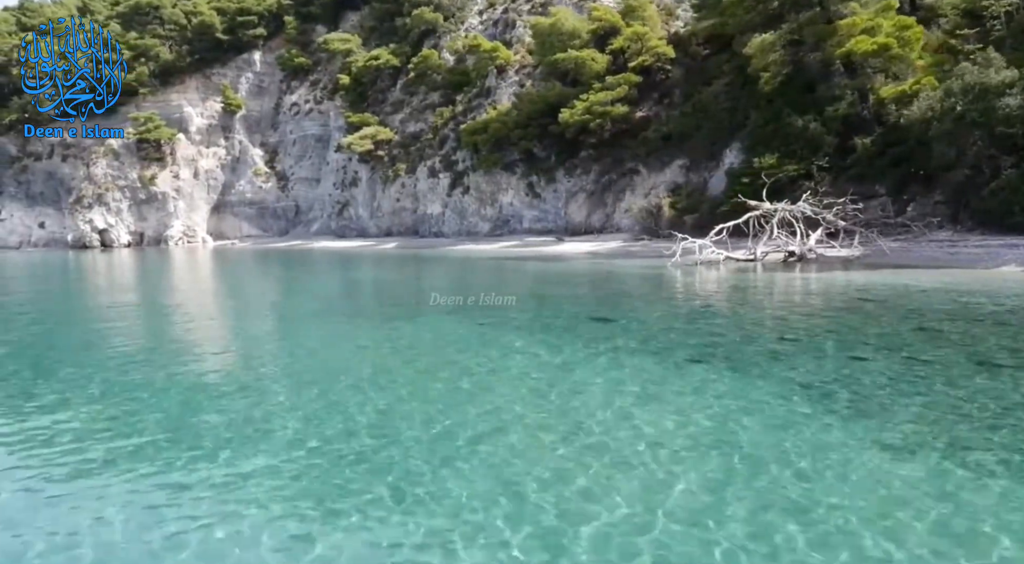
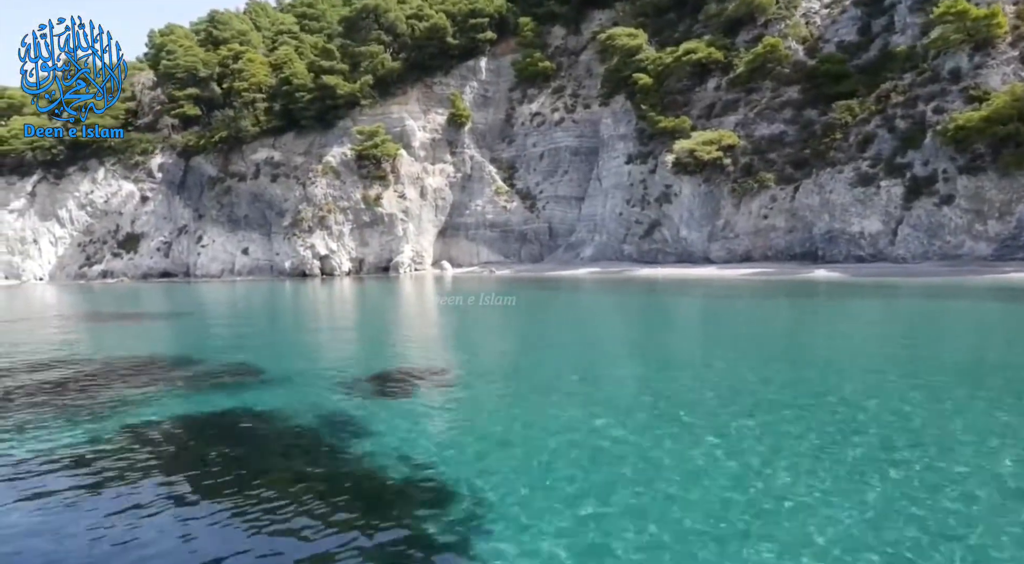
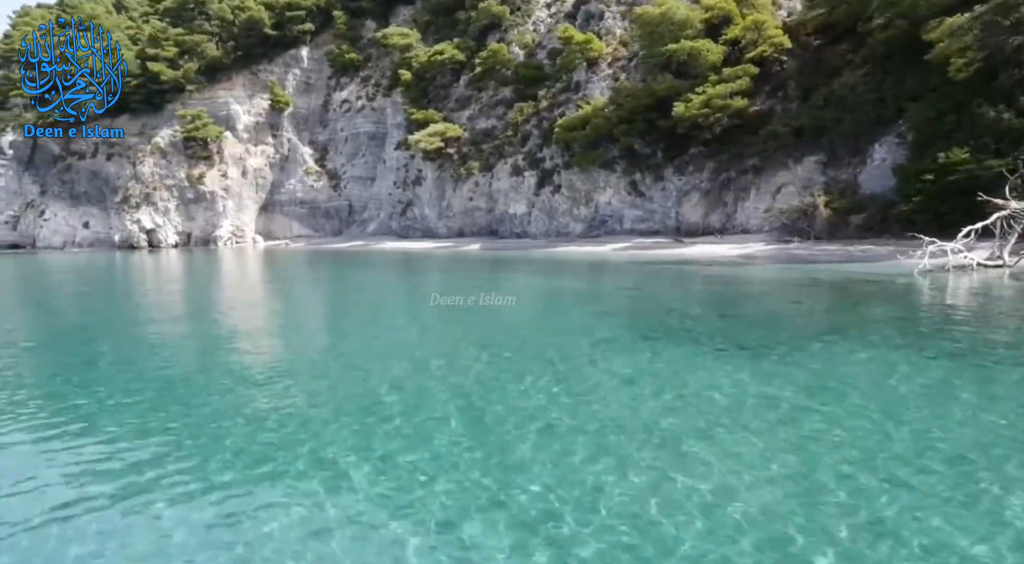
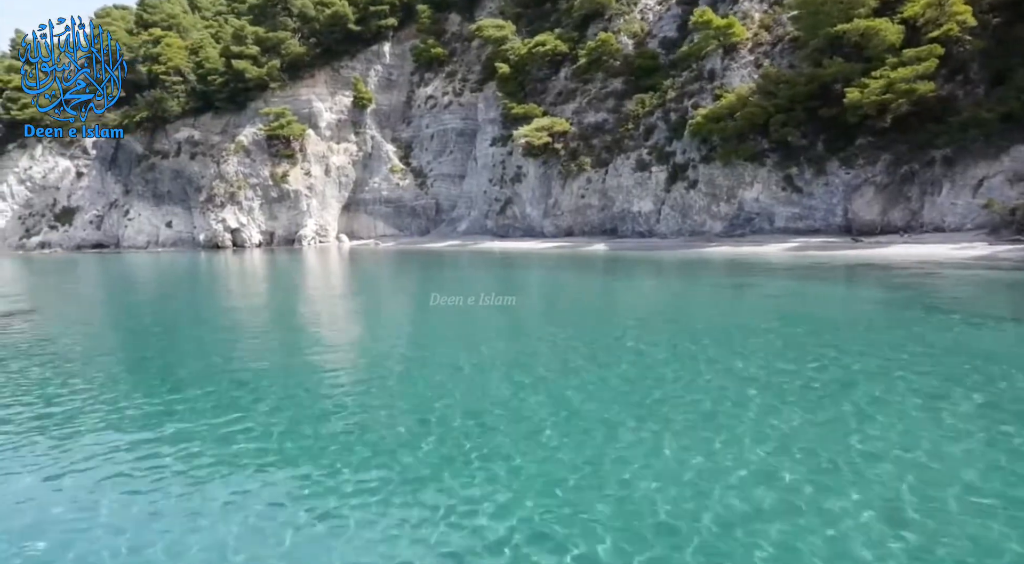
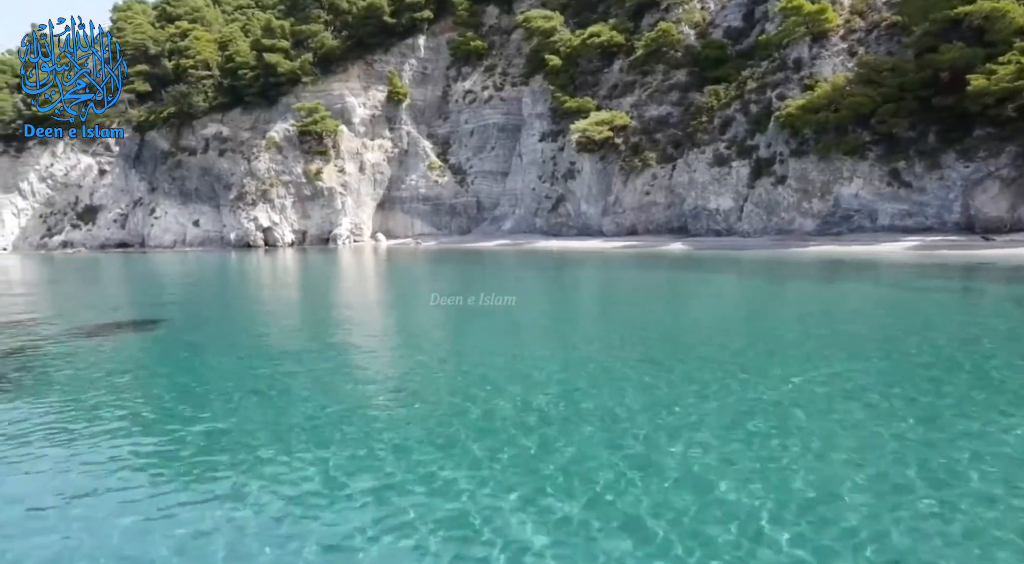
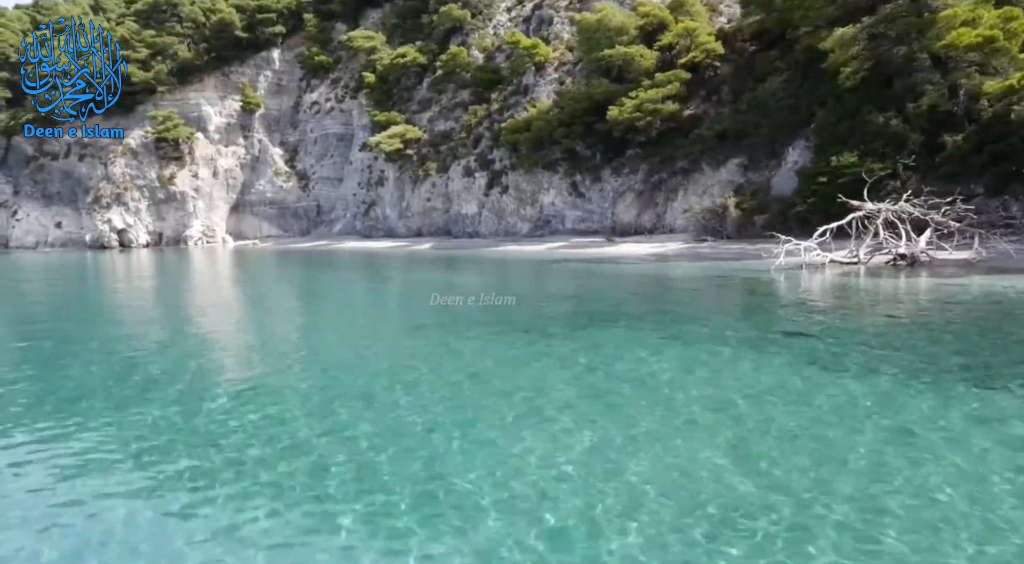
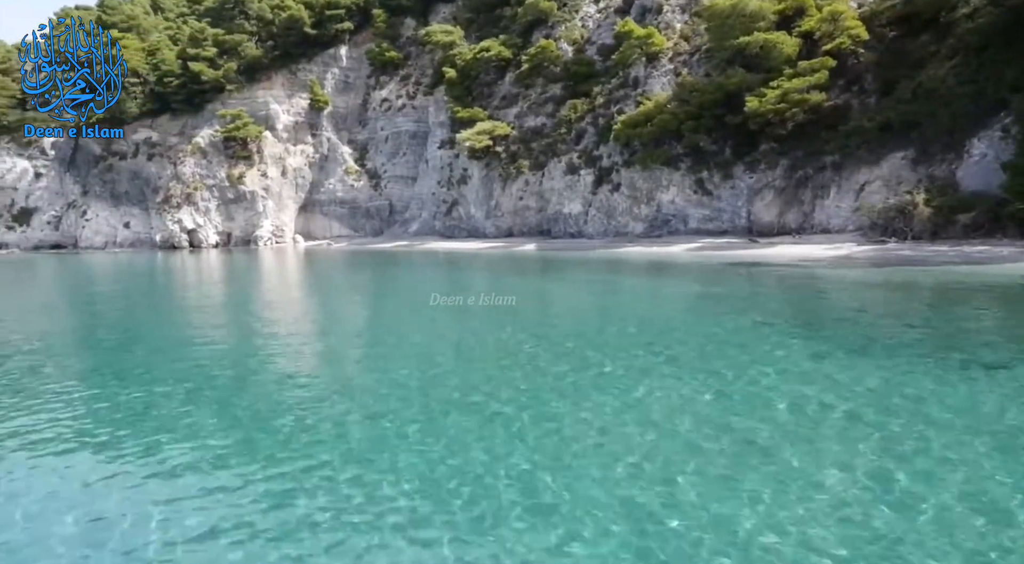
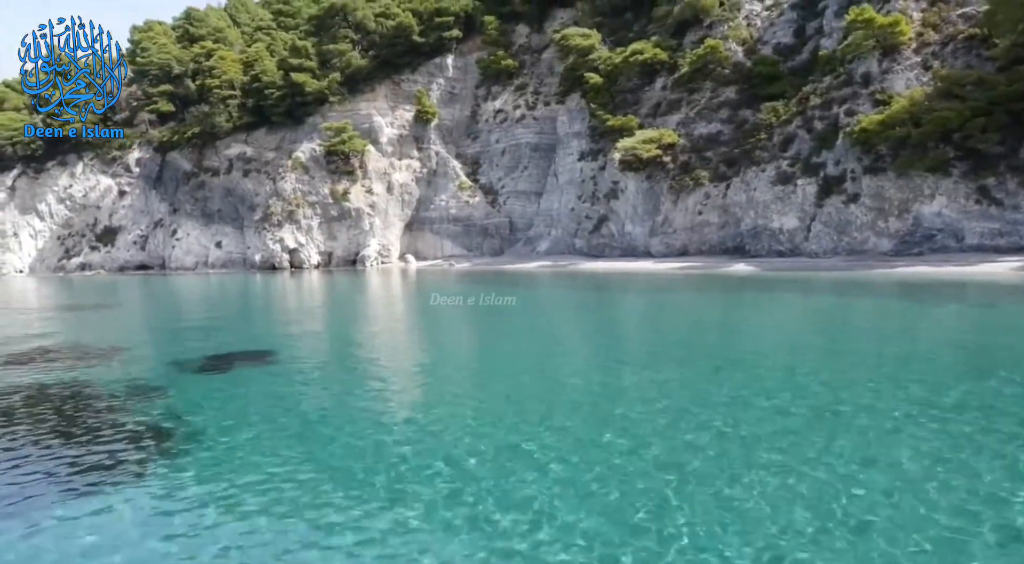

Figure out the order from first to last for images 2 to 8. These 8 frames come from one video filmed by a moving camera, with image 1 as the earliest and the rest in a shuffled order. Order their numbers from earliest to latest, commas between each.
6, 3, 7, 4, 5, 8, 2
